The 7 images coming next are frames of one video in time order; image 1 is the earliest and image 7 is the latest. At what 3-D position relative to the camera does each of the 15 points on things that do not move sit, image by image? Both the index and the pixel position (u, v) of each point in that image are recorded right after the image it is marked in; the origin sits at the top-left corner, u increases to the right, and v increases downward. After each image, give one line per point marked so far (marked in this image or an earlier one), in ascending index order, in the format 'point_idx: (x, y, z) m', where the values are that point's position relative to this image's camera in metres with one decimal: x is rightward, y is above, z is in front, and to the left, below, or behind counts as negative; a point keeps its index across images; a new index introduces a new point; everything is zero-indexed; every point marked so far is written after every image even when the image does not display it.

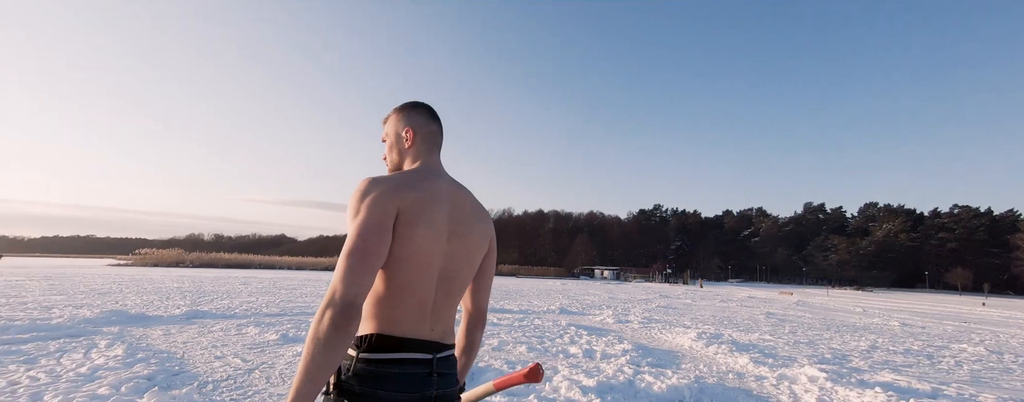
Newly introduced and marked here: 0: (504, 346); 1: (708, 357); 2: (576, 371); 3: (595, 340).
0: (-0.2, -2.9, +8.6) m
1: (+4.6, -3.6, +10.1) m
2: (+0.9, -2.6, +6.6) m
3: (+2.0, -3.3, +10.4) m
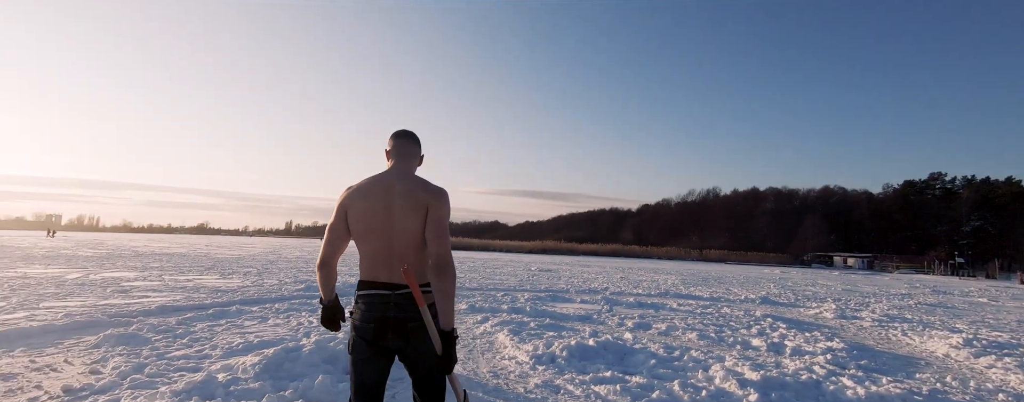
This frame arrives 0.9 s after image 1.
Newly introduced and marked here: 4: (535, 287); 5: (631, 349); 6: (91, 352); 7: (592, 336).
0: (+3.1, -2.5, +8.2) m
1: (+8.0, -2.9, +7.5) m
2: (+3.1, -2.2, +5.9) m
3: (+5.8, -2.7, +8.9) m
4: (+0.8, -3.2, +15.8) m
5: (+1.7, -2.1, +6.3) m
6: (-5.2, -1.9, +5.3) m
7: (+1.3, -2.2, +7.1) m
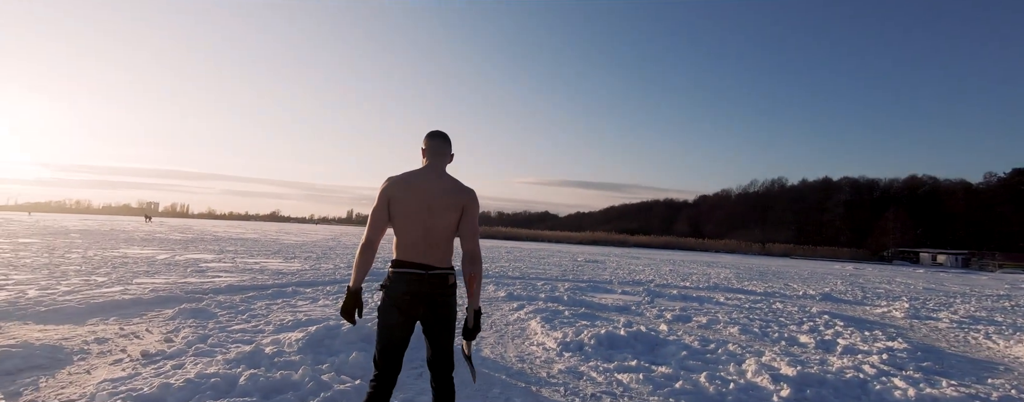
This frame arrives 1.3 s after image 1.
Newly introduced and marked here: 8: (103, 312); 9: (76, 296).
0: (+3.7, -2.3, +8.0) m
1: (+8.5, -2.8, +6.7) m
2: (+3.5, -2.1, +5.7) m
3: (+6.6, -2.5, +8.3) m
4: (+2.4, -2.8, +15.8) m
5: (+2.1, -2.0, +6.2) m
6: (-4.8, -1.7, +6.0) m
7: (+1.9, -2.0, +7.0) m
8: (-6.0, -1.6, +6.4) m
9: (-7.3, -1.6, +7.2) m
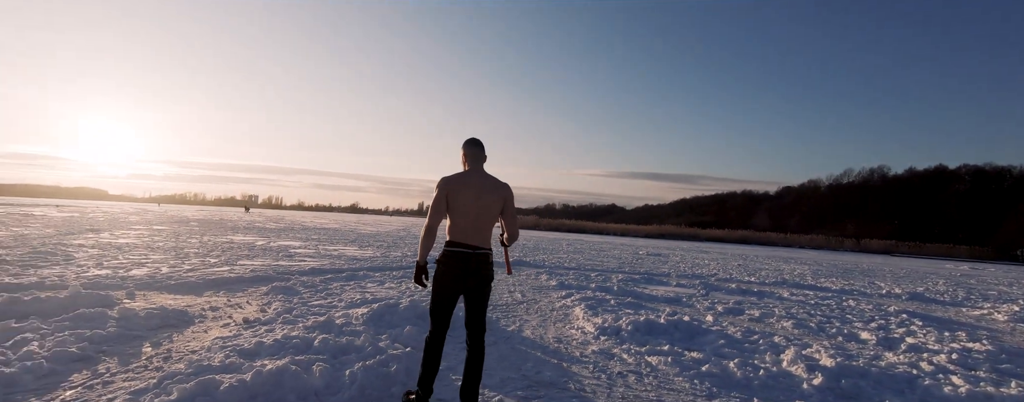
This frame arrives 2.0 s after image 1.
0: (+4.6, -2.1, +7.8) m
1: (+9.2, -2.6, +5.8) m
2: (+4.1, -1.9, +5.5) m
3: (+7.5, -2.4, +7.7) m
4: (+4.4, -2.5, +15.7) m
5: (+2.8, -1.9, +6.2) m
6: (-4.1, -1.6, +7.2) m
7: (+2.6, -1.9, +7.2) m
8: (-5.3, -1.5, +7.7) m
9: (-6.4, -1.4, +8.7) m
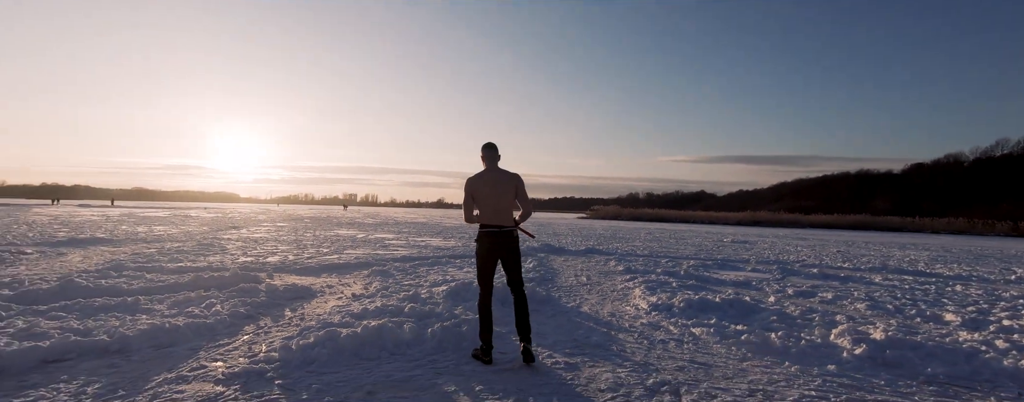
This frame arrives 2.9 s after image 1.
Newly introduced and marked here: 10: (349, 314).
0: (+5.8, -1.7, +7.6) m
1: (+9.9, -2.1, +4.8) m
2: (+4.8, -1.6, +5.5) m
3: (+8.6, -1.9, +7.0) m
4: (+7.1, -2.0, +15.5) m
5: (+3.7, -1.6, +6.4) m
6: (-2.9, -1.5, +8.6) m
7: (+3.7, -1.6, +7.4) m
8: (-4.0, -1.5, +9.3) m
9: (-4.9, -1.4, +10.6) m
10: (-2.0, -1.4, +5.4) m
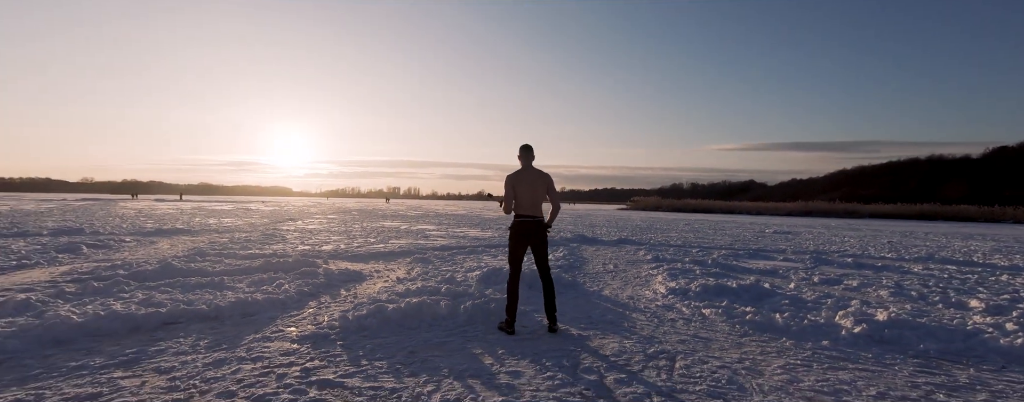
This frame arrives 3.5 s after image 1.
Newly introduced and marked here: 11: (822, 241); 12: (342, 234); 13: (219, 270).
0: (+6.3, -1.5, +7.7) m
1: (+10.2, -2.0, +4.6) m
2: (+5.2, -1.5, +5.7) m
3: (+9.0, -1.7, +6.9) m
4: (+8.3, -1.6, +15.4) m
5: (+4.1, -1.4, +6.7) m
6: (-2.3, -1.4, +9.5) m
7: (+4.2, -1.4, +7.7) m
8: (-3.3, -1.4, +10.3) m
9: (-4.1, -1.3, +11.6) m
10: (-1.7, -1.3, +6.2) m
11: (+14.3, -1.8, +19.9) m
12: (-6.3, -1.2, +16.0) m
13: (-5.0, -1.2, +7.4) m
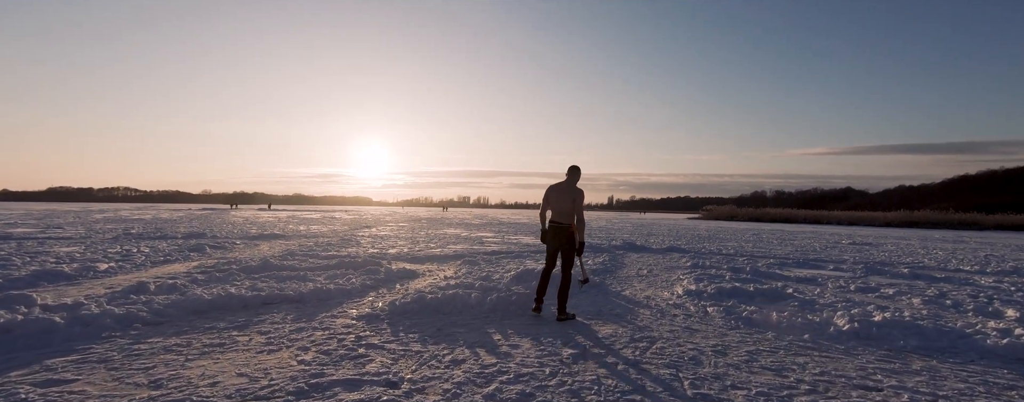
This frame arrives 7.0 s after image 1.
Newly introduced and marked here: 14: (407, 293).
0: (+6.9, -1.7, +7.6) m
1: (+10.2, -2.0, +3.9) m
2: (+5.4, -1.6, +5.8) m
3: (+9.4, -1.8, +6.4) m
4: (+10.1, -1.9, +14.9) m
5: (+4.5, -1.6, +7.0) m
6: (-1.4, -1.6, +10.7) m
7: (+4.8, -1.6, +7.9) m
8: (-2.2, -1.6, +11.7) m
9: (-2.8, -1.6, +13.1) m
10: (-1.3, -1.5, +7.4) m
11: (+16.6, -2.2, +18.4) m
12: (-4.3, -1.6, +17.8) m
13: (-4.4, -1.4, +9.1) m
14: (-1.7, -1.5, +7.1) m
